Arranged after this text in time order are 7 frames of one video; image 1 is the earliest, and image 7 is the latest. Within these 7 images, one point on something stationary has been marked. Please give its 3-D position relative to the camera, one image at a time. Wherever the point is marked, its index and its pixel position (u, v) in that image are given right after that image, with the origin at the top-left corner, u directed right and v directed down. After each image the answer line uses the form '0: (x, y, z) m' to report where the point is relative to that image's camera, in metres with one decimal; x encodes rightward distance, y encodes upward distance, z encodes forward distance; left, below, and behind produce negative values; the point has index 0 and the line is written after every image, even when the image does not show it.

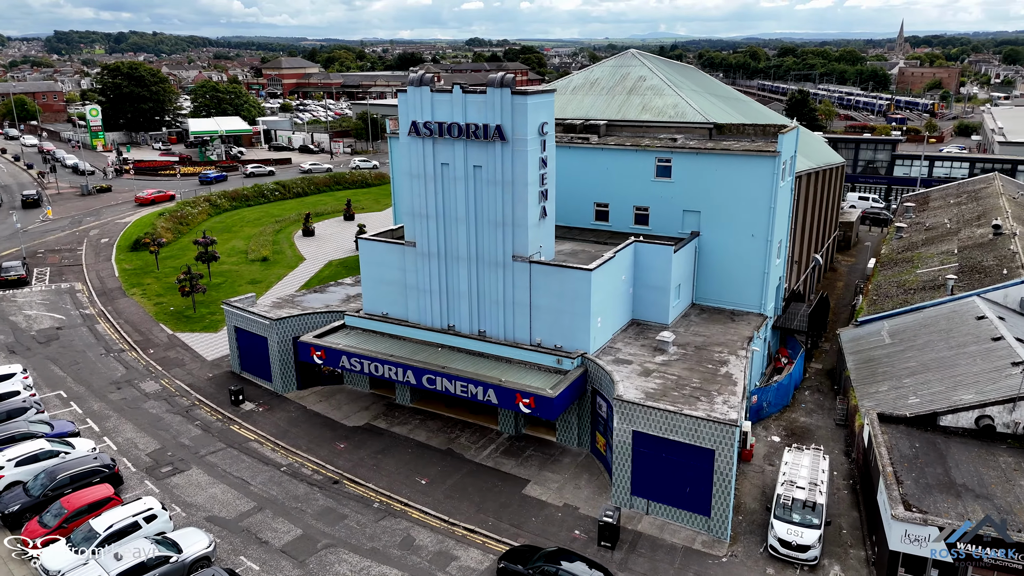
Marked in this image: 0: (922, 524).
0: (+10.4, -6.0, +18.8) m
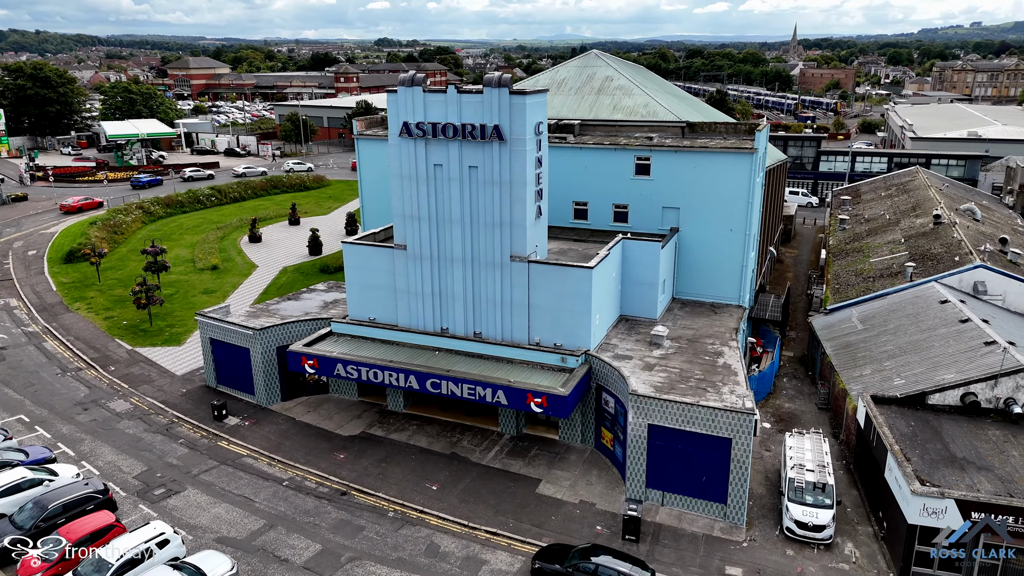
0: (+11.5, -5.6, +20.0) m
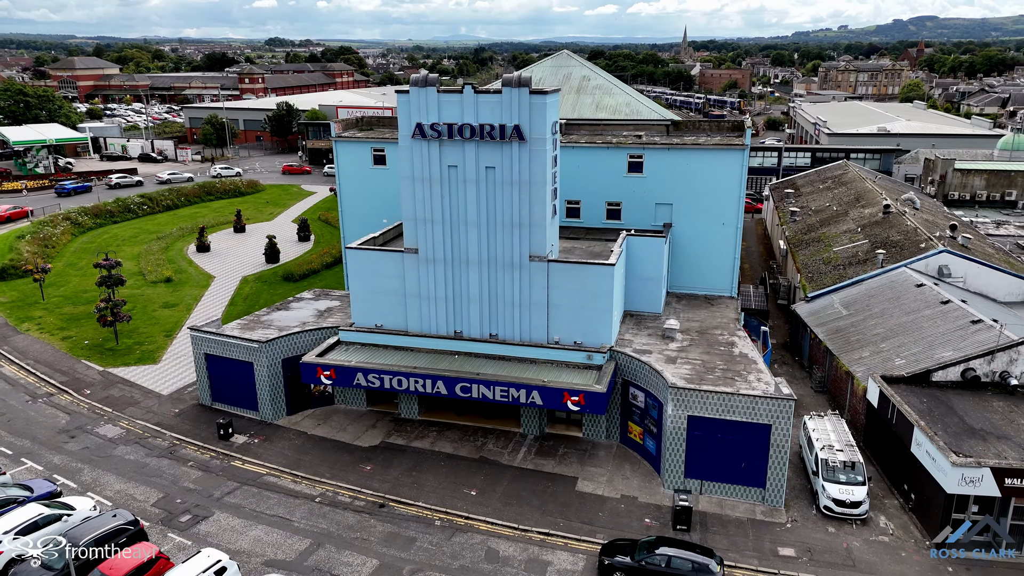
0: (+13.4, -5.2, +21.4) m
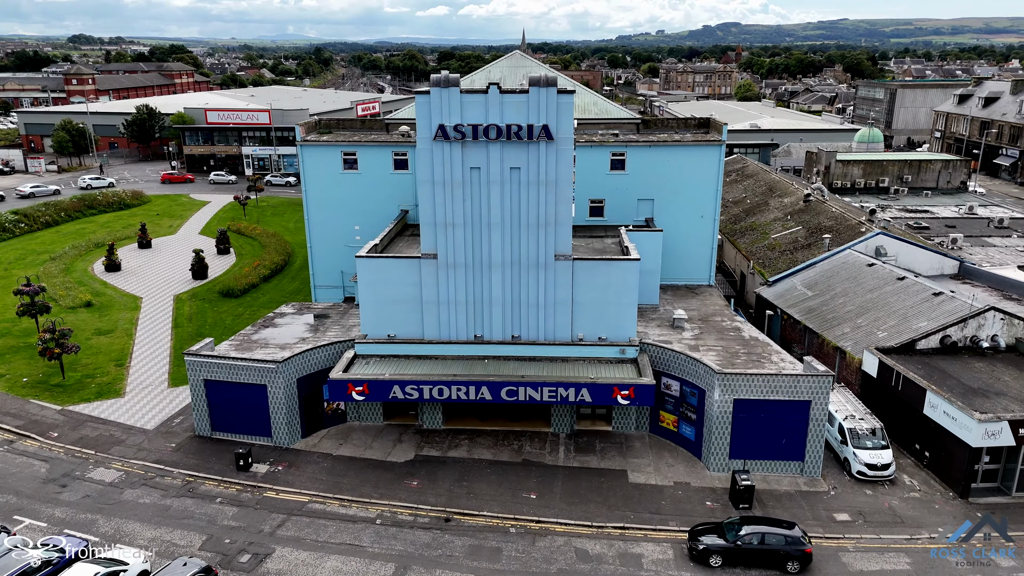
0: (+15.9, -4.3, +24.2) m
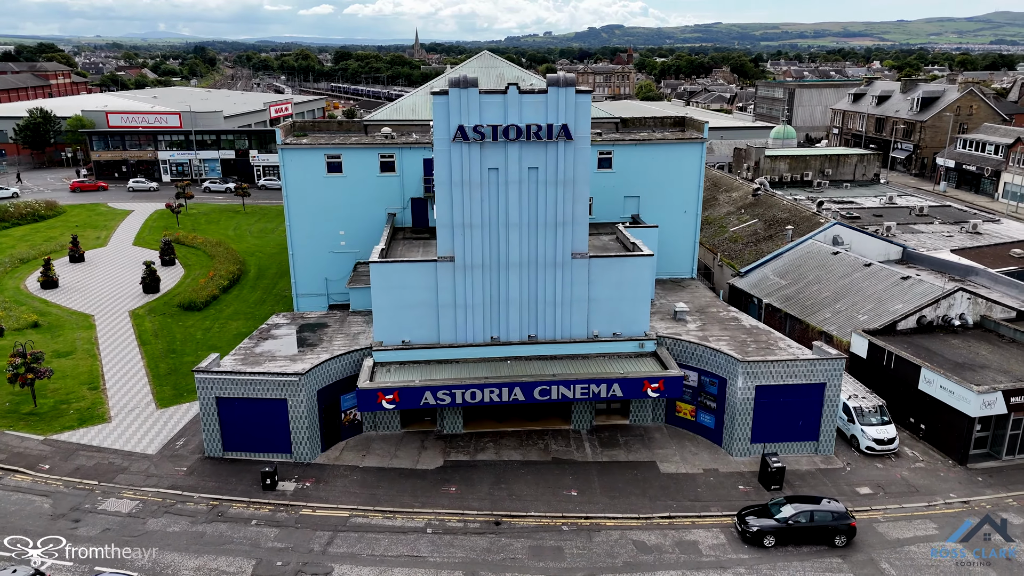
0: (+17.2, -3.7, +26.4) m
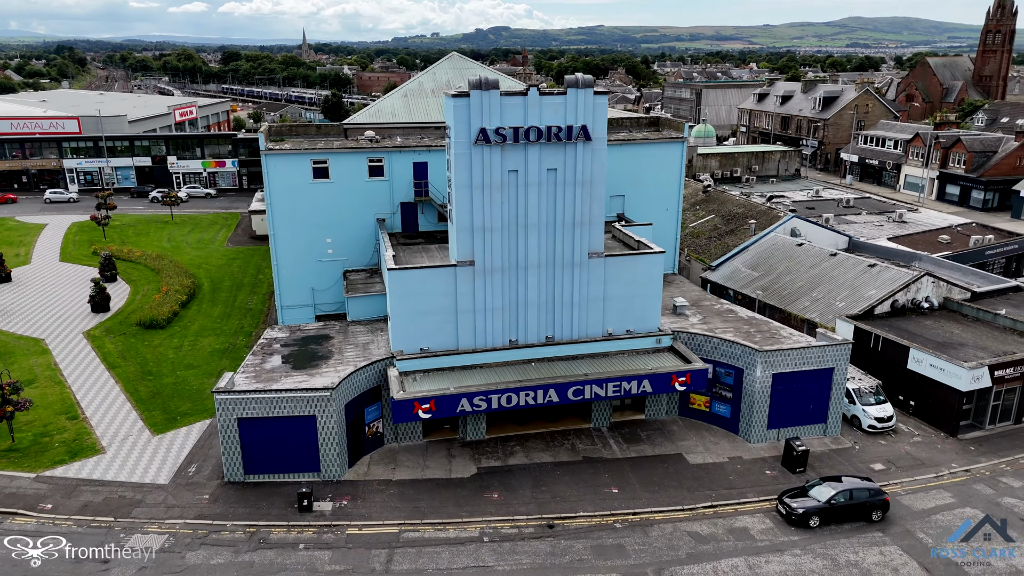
0: (+18.2, -3.1, +28.7) m
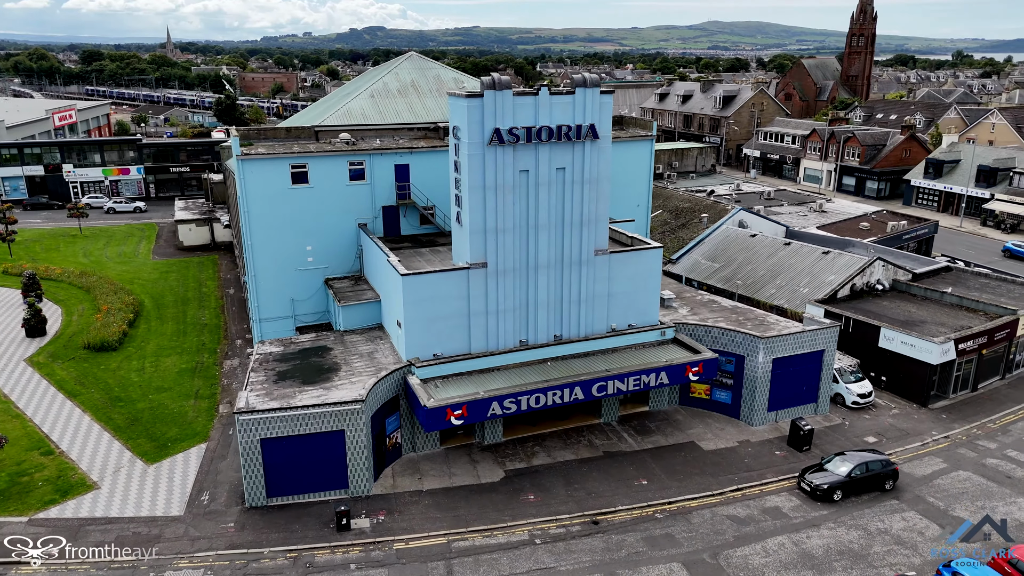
0: (+18.5, -2.3, +31.4) m
